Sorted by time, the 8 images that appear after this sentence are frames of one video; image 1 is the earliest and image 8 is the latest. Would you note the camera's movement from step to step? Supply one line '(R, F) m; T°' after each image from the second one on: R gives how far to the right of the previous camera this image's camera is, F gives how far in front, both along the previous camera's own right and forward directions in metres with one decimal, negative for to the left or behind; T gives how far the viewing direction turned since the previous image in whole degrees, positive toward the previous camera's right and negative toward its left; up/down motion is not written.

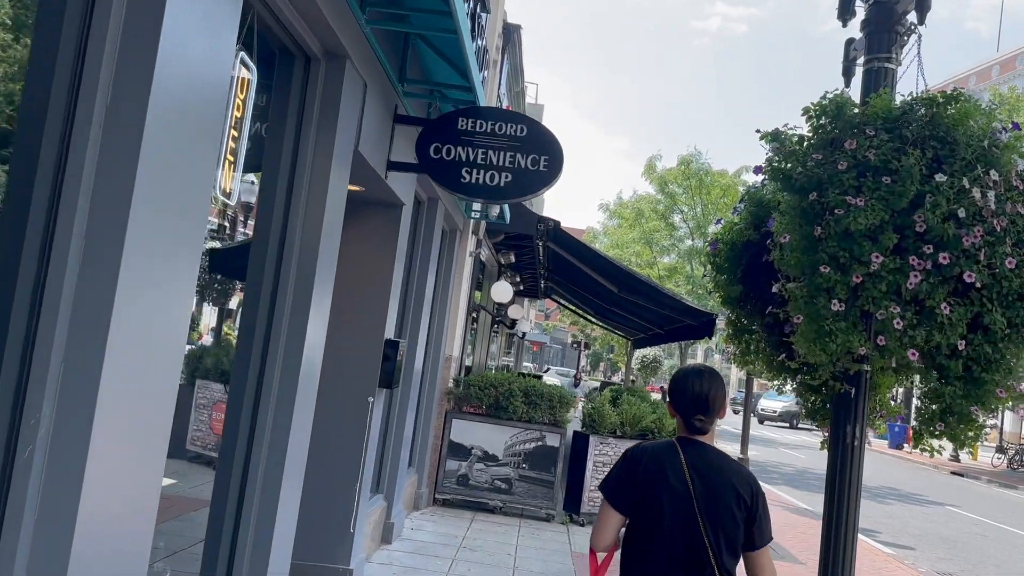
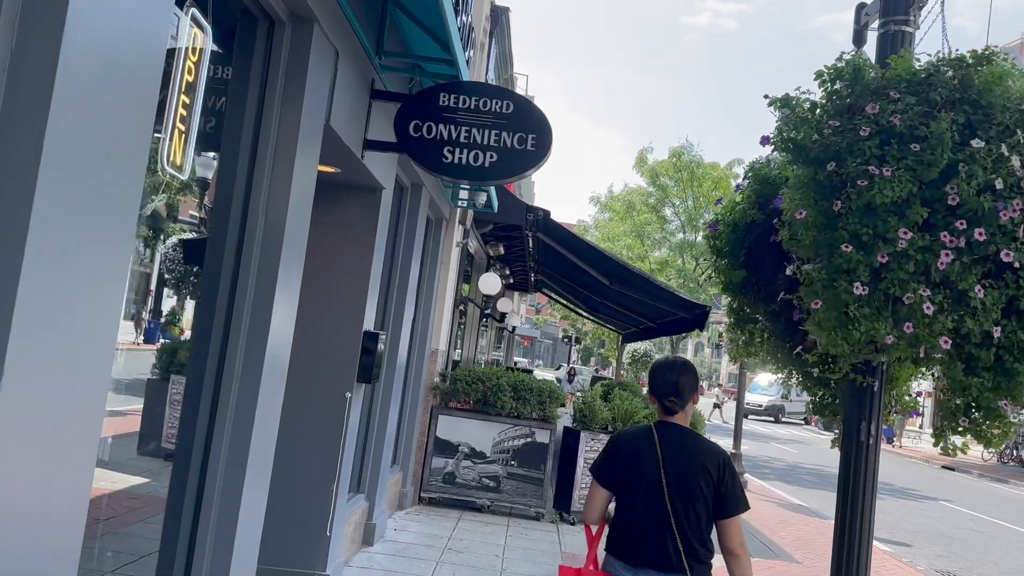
(0.0, +0.3) m; +1°
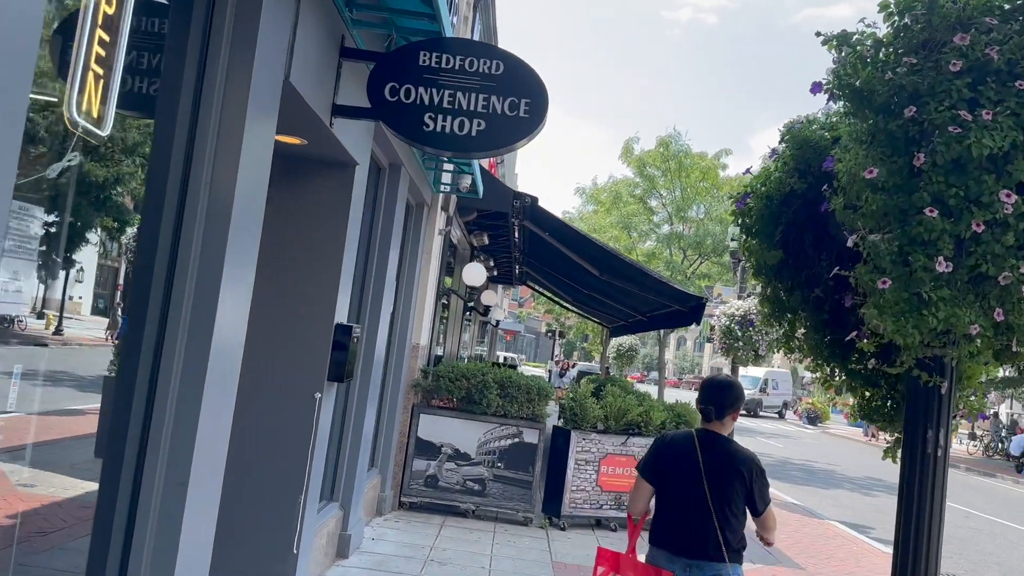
(0.0, +0.5) m; +1°
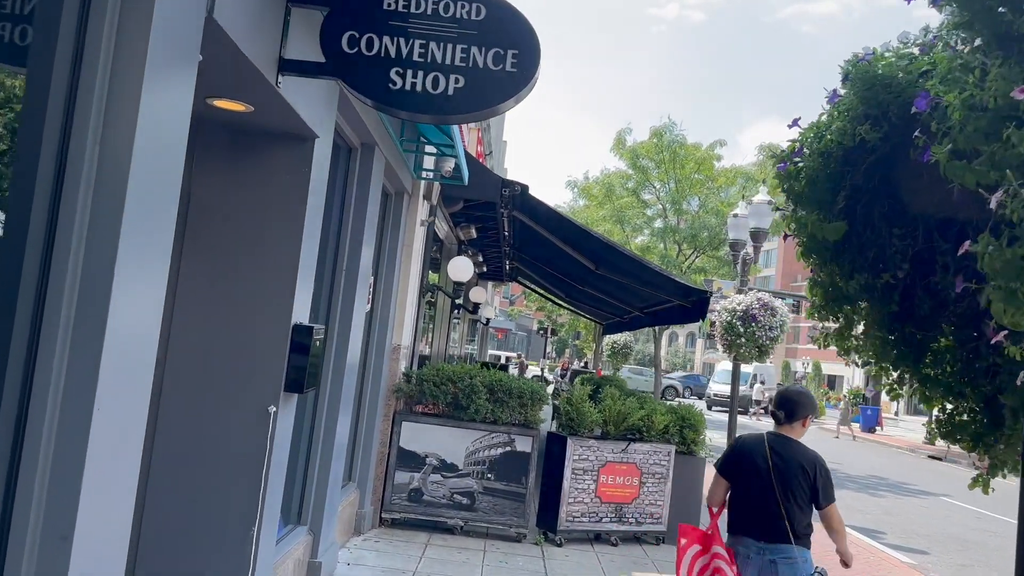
(0.0, +0.6) m; +1°
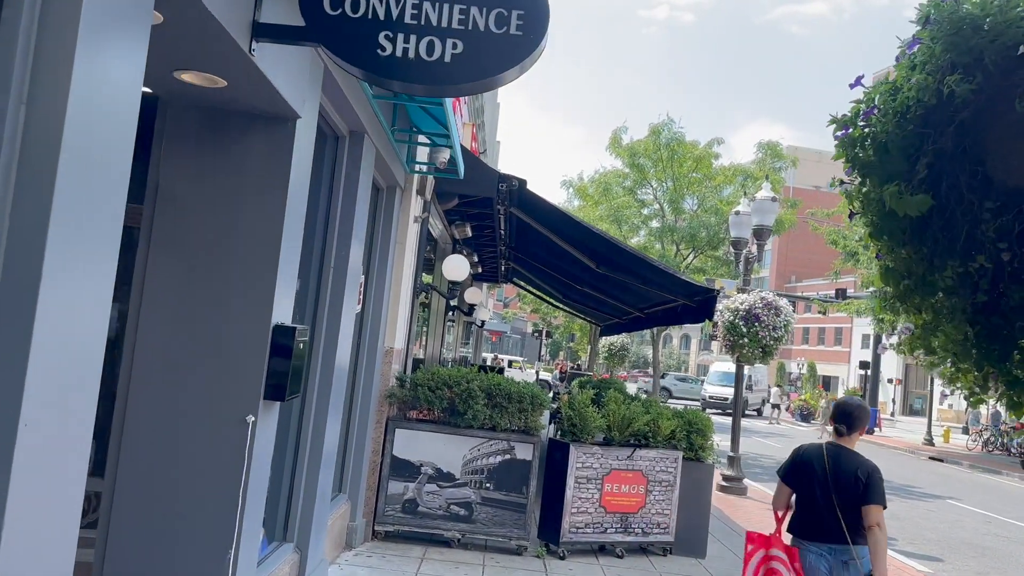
(0.0, +0.4) m; 0°
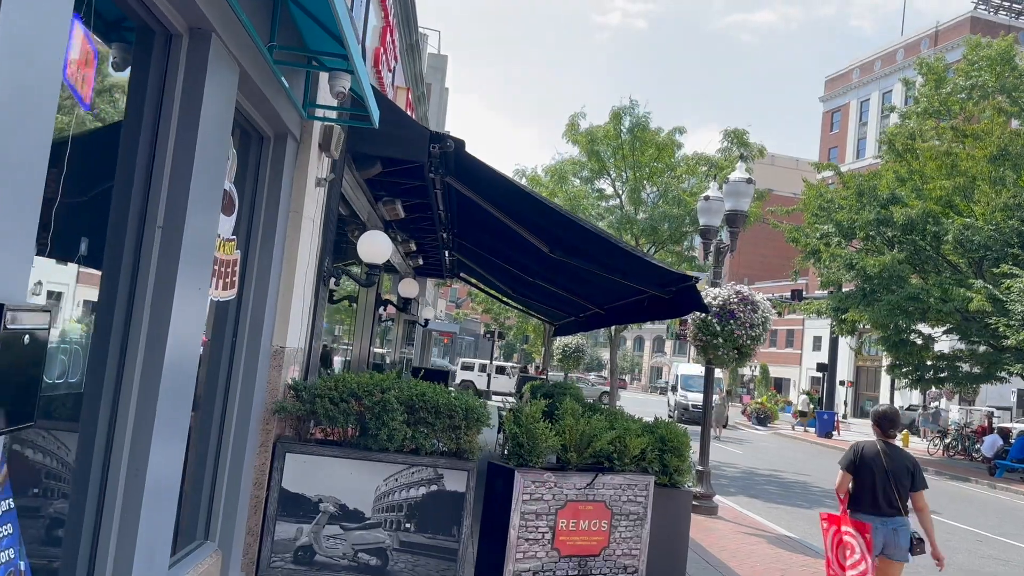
(+0.2, +1.4) m; +3°
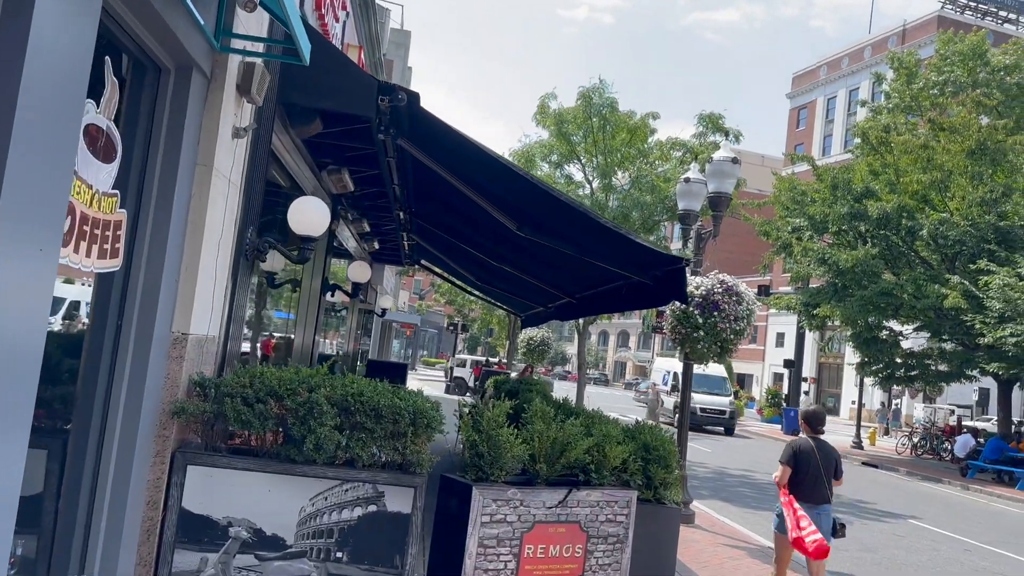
(0.0, +0.9) m; +2°
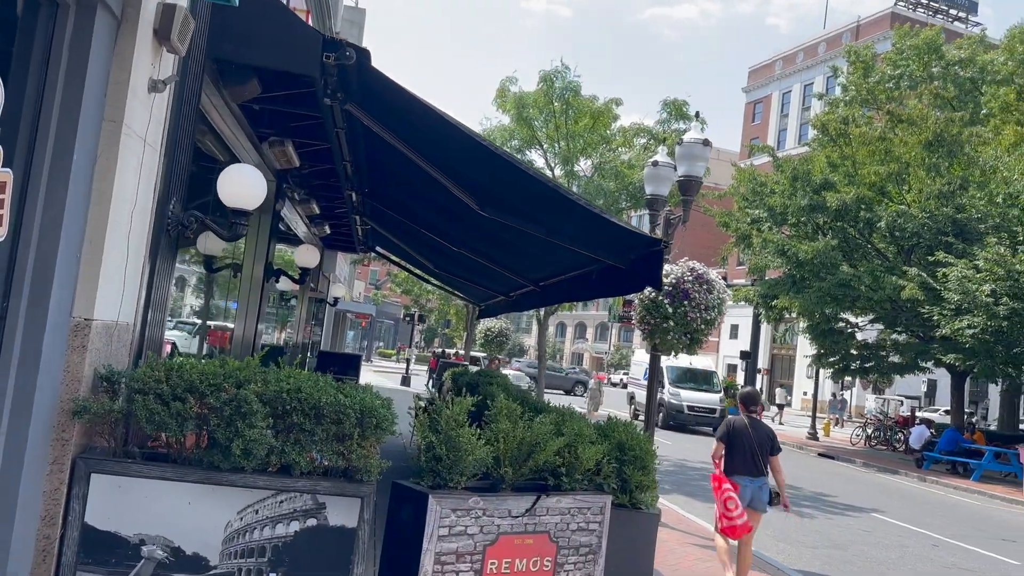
(0.0, +0.5) m; +3°
